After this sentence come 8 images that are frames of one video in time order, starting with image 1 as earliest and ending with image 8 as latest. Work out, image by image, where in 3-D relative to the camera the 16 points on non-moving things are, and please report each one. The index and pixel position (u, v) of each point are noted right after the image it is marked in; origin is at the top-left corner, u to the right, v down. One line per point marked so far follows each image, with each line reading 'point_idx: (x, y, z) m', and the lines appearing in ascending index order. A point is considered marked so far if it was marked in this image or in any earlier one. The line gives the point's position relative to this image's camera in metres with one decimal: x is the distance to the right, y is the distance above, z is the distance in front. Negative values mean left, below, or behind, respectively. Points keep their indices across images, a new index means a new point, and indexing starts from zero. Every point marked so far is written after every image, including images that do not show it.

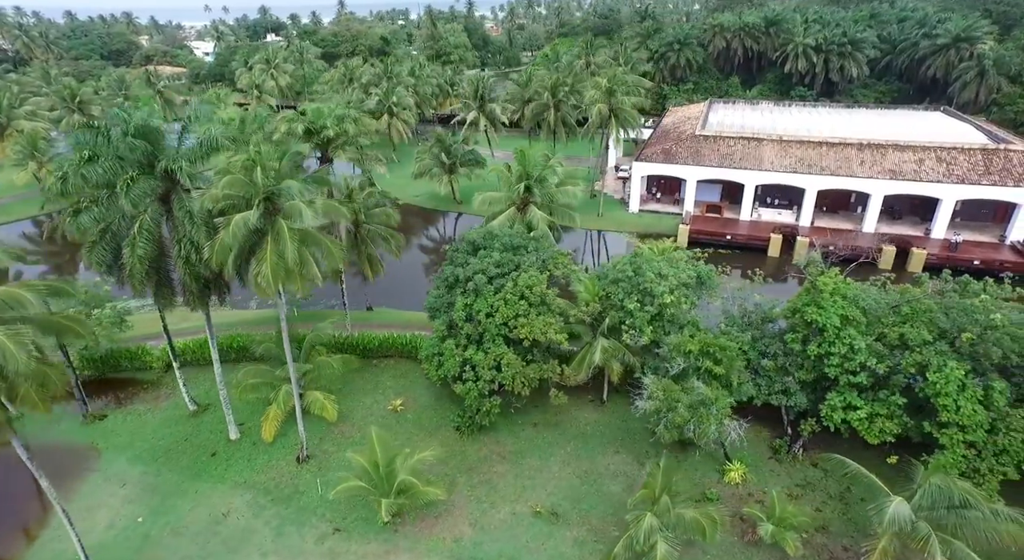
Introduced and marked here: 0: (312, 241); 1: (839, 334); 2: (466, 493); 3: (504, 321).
0: (-4.8, +1.0, +15.3) m
1: (+9.2, -1.6, +17.7) m
2: (-1.2, -6.2, +18.5) m
3: (-0.3, -1.3, +19.3) m
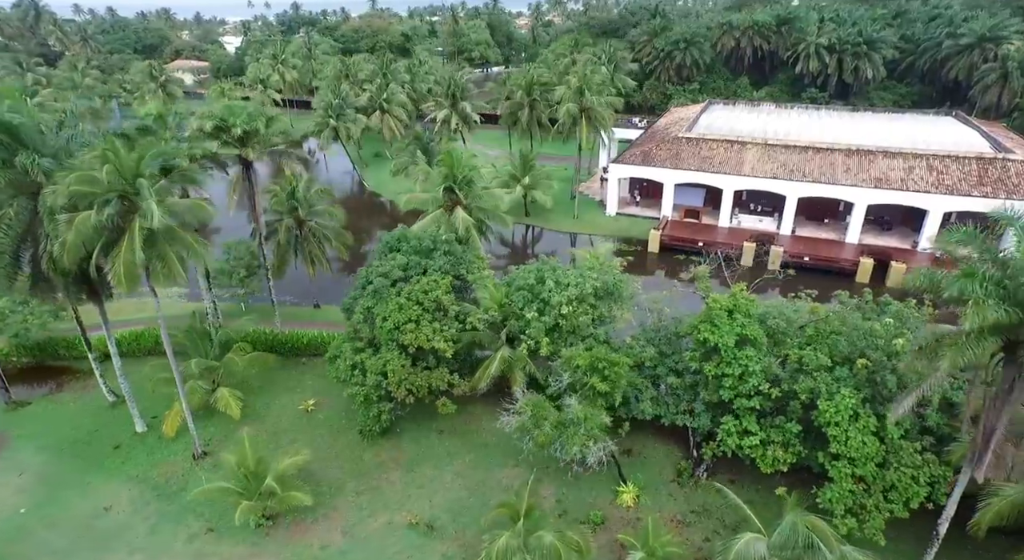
0: (-8.1, +1.0, +15.2) m
1: (+5.9, -2.0, +16.6) m
2: (-4.6, -6.3, +18.2) m
3: (-3.5, -1.4, +18.9) m
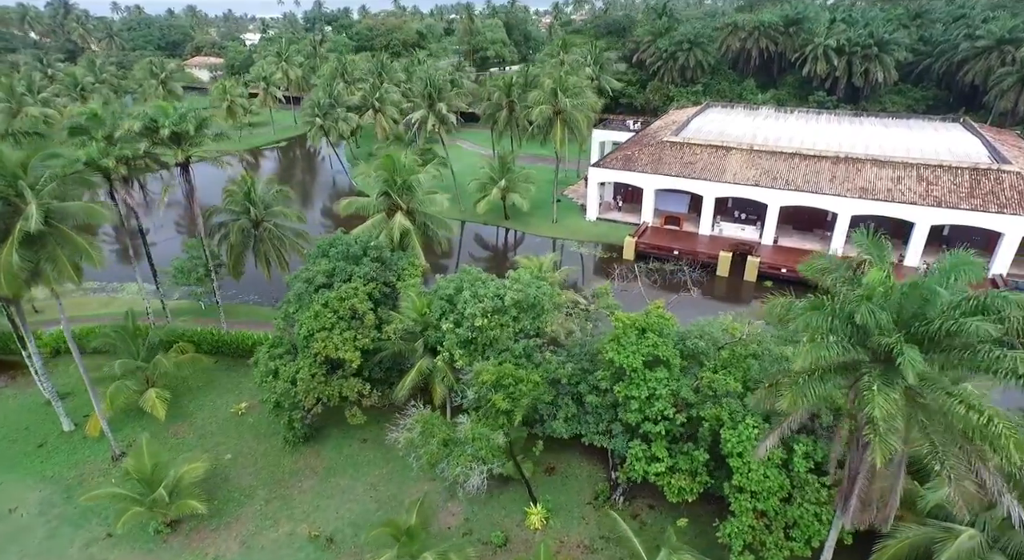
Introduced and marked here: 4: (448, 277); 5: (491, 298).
0: (-10.7, +0.9, +15.1) m
1: (+3.3, -2.4, +15.8) m
2: (-7.2, -6.5, +17.9) m
3: (-5.9, -1.6, +18.5) m
4: (-2.0, +0.1, +19.8) m
5: (-0.7, -0.5, +18.5) m
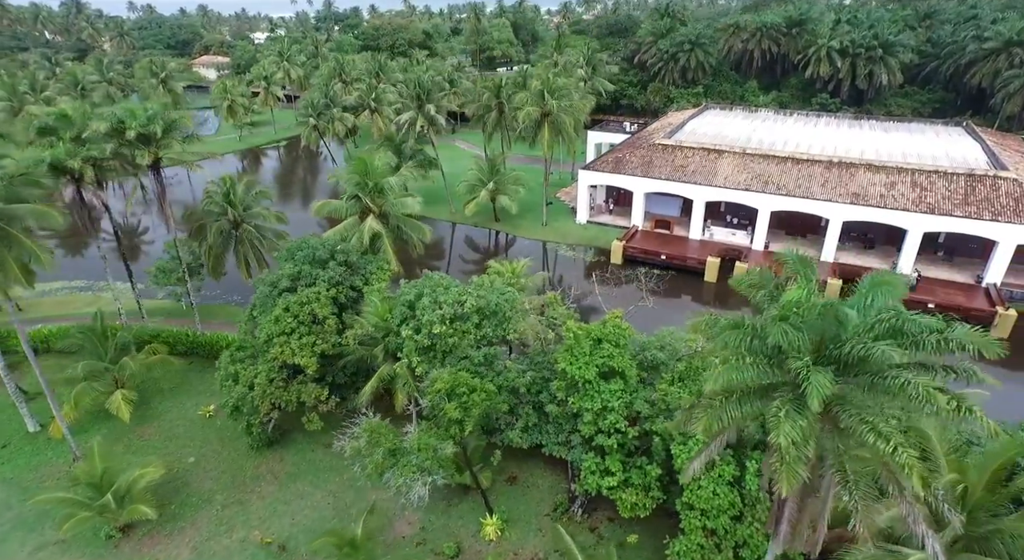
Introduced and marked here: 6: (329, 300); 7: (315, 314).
0: (-11.9, +0.8, +15.0) m
1: (+2.1, -2.6, +15.4) m
2: (-8.4, -6.6, +17.7) m
3: (-7.1, -1.7, +18.3) m
4: (-3.1, -0.1, +19.5) m
5: (-1.8, -0.7, +18.2) m
6: (-5.6, -0.6, +19.3) m
7: (-5.9, -1.0, +18.7) m
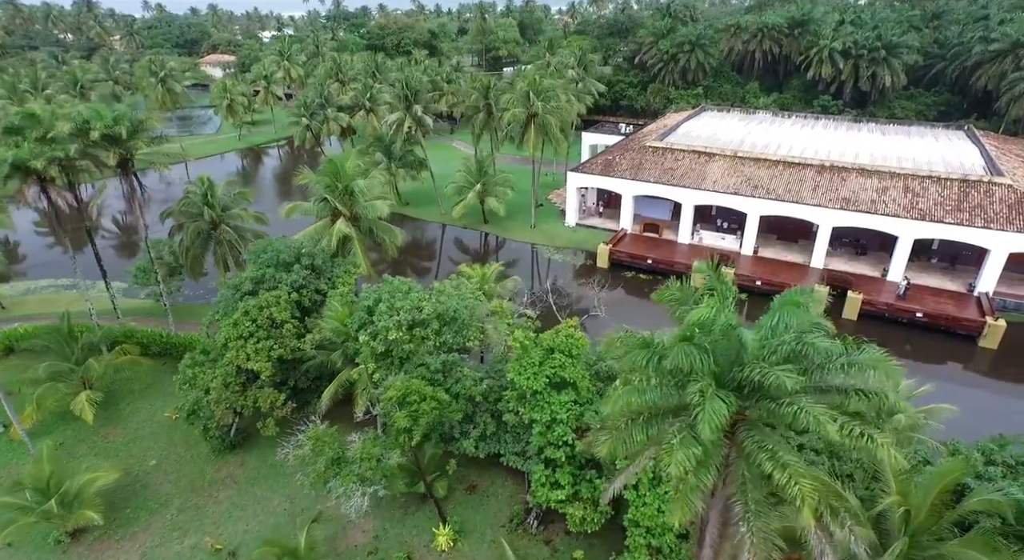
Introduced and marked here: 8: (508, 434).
0: (-13.1, +0.8, +15.0) m
1: (+0.8, -2.8, +15.1) m
2: (-9.6, -6.6, +17.6) m
3: (-8.2, -1.8, +18.2) m
4: (-4.2, -0.2, +19.3) m
5: (-2.9, -0.9, +17.9) m
6: (-6.7, -0.7, +19.1) m
7: (-7.0, -1.1, +18.5) m
8: (-0.2, -4.2, +17.1) m
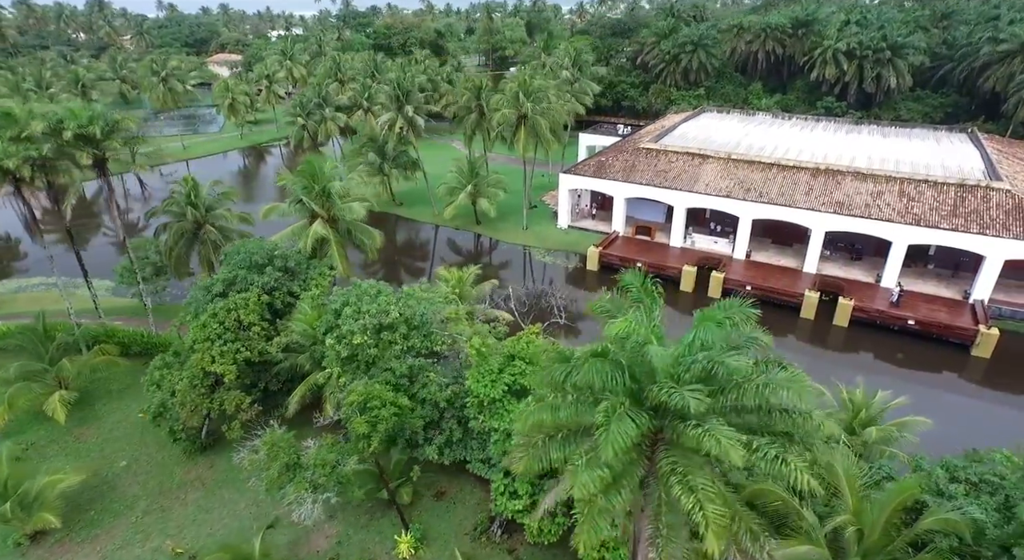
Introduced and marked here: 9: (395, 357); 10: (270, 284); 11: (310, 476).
0: (-14.0, +0.8, +15.0) m
1: (-0.1, -3.0, +14.8) m
2: (-10.6, -6.7, +17.5) m
3: (-9.1, -1.9, +18.1) m
4: (-5.1, -0.3, +19.1) m
5: (-3.8, -1.0, +17.7) m
6: (-7.6, -0.8, +19.0) m
7: (-7.9, -1.2, +18.4) m
8: (-1.1, -4.3, +16.9) m
9: (-3.3, -2.2, +17.4) m
10: (-7.6, -0.1, +19.8) m
11: (-4.6, -4.4, +14.2) m
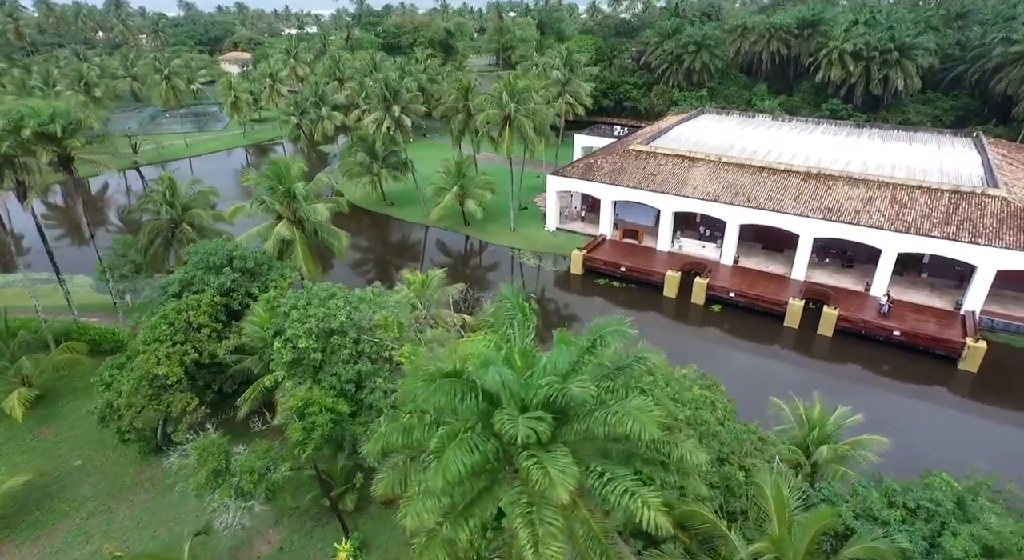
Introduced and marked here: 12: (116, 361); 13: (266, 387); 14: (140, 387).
0: (-15.5, +0.8, +15.0) m
1: (-1.7, -3.1, +14.4) m
2: (-12.1, -6.7, +17.5) m
3: (-10.5, -1.9, +18.0) m
4: (-6.4, -0.4, +18.8) m
5: (-5.2, -1.1, +17.4) m
6: (-8.9, -0.8, +18.8) m
7: (-9.3, -1.2, +18.2) m
8: (-2.6, -4.4, +16.5) m
9: (-4.7, -2.3, +17.1) m
10: (-8.9, -0.2, +19.6) m
11: (-6.1, -4.5, +14.0) m
12: (-11.9, -2.4, +18.8) m
13: (-6.9, -3.0, +17.4) m
14: (-10.3, -3.0, +17.5) m
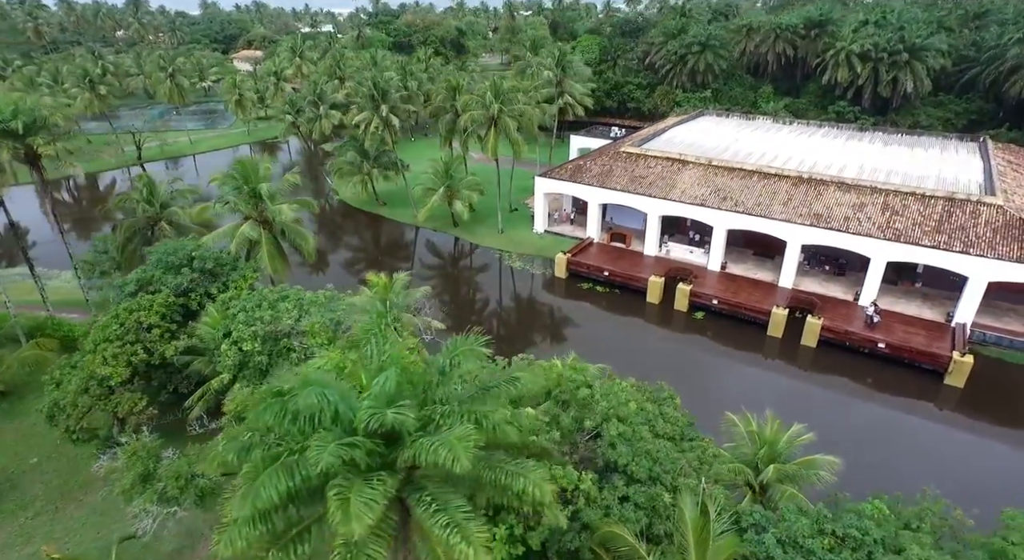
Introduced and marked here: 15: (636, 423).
0: (-16.9, +0.9, +15.1) m
1: (-3.2, -3.2, +14.1) m
2: (-13.5, -6.6, +17.5) m
3: (-11.9, -1.8, +17.9) m
4: (-7.7, -0.4, +18.7) m
5: (-6.6, -1.1, +17.2) m
6: (-10.3, -0.8, +18.7) m
7: (-10.6, -1.2, +18.1) m
8: (-4.1, -4.5, +16.2) m
9: (-6.1, -2.3, +16.9) m
10: (-10.2, -0.2, +19.5) m
11: (-7.7, -4.6, +13.8) m
12: (-13.2, -2.3, +18.8) m
13: (-8.3, -3.0, +17.2) m
14: (-11.7, -2.9, +17.5) m
15: (+2.7, -3.1, +13.9) m
